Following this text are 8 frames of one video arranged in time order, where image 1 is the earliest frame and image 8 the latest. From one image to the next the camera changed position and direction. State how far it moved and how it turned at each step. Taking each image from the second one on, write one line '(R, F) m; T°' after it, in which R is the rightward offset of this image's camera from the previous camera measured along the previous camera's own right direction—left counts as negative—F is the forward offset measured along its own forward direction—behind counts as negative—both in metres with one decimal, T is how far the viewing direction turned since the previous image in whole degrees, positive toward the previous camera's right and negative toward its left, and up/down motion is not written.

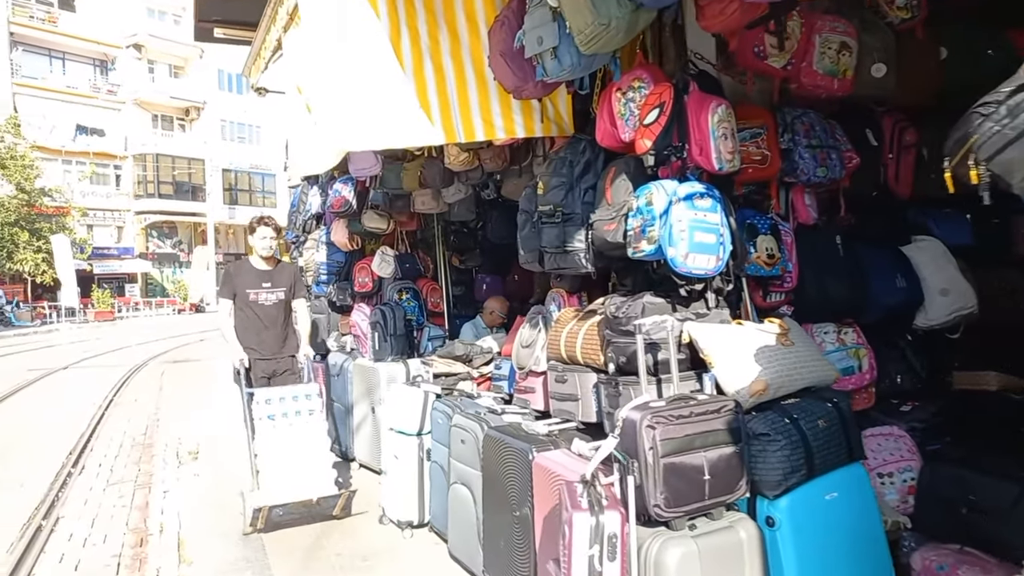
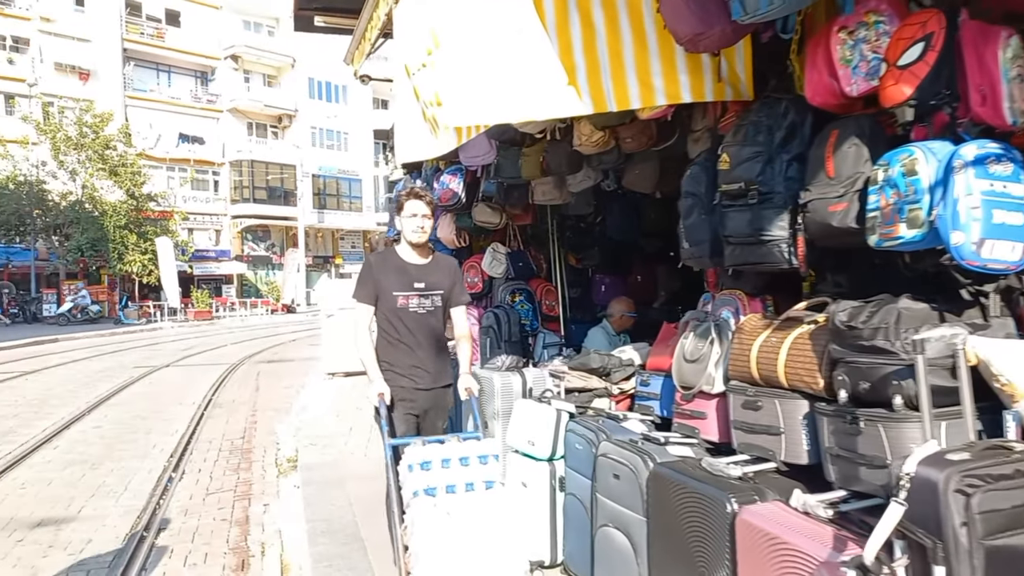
(-0.4, +0.7) m; -6°
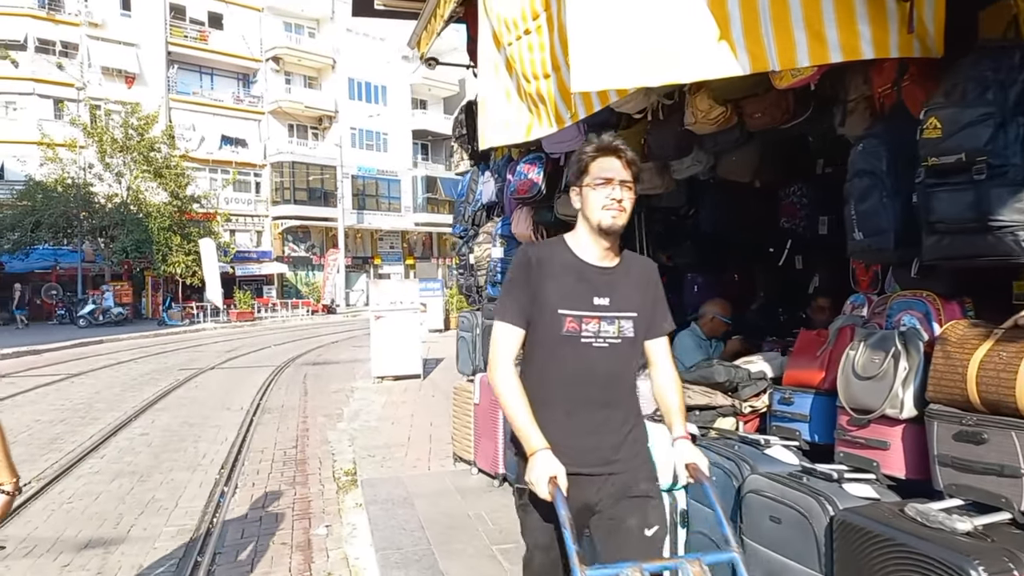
(-0.4, +0.5) m; -3°
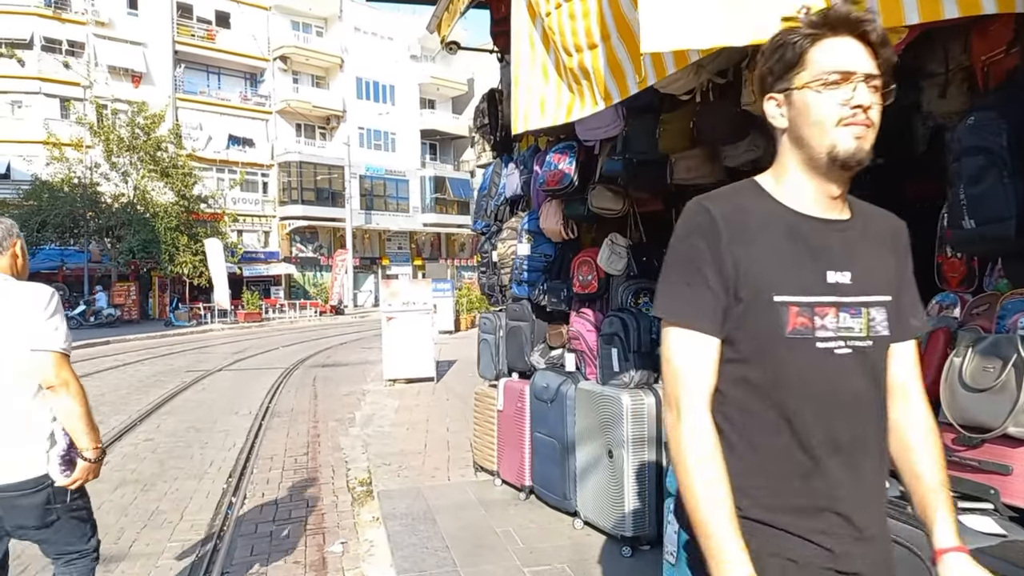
(-0.2, +0.4) m; 0°
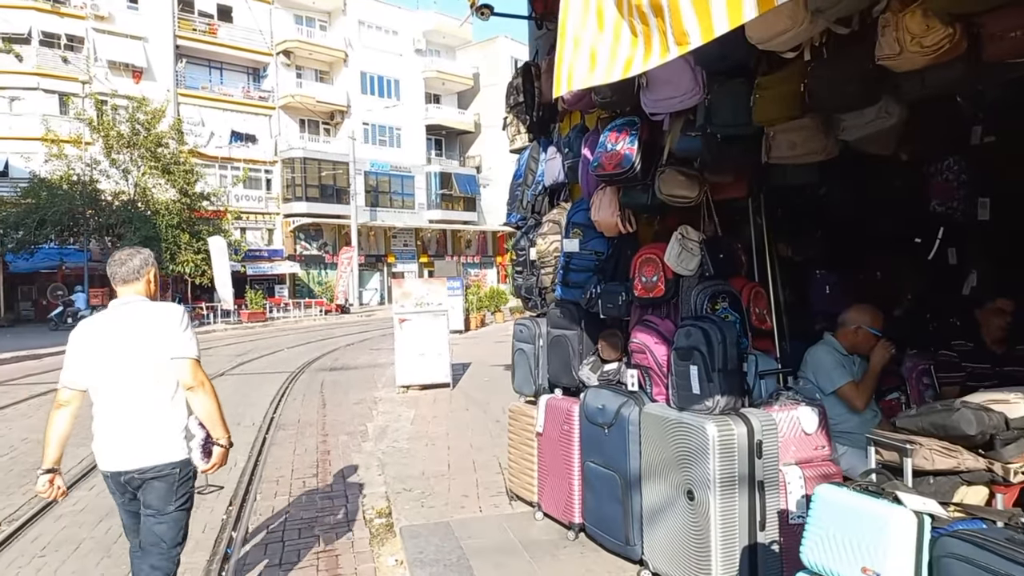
(-0.2, +0.7) m; 0°
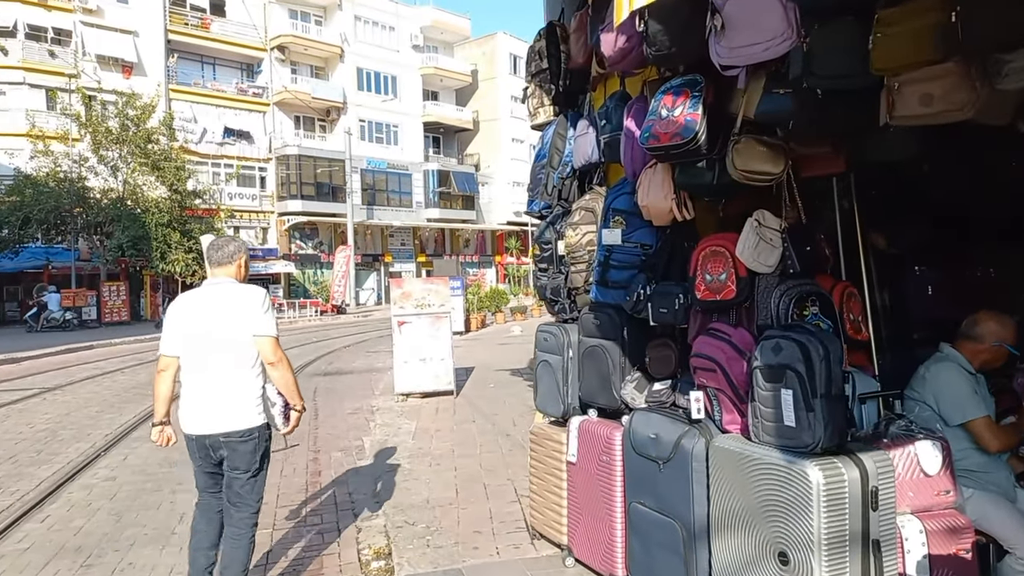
(-0.2, +0.8) m; 0°
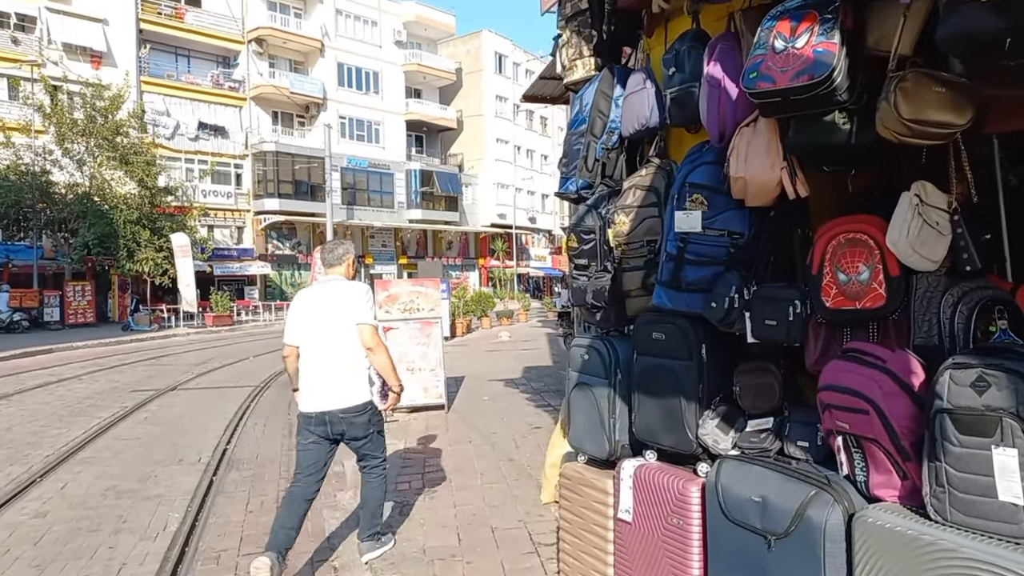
(-0.2, +0.9) m; +2°
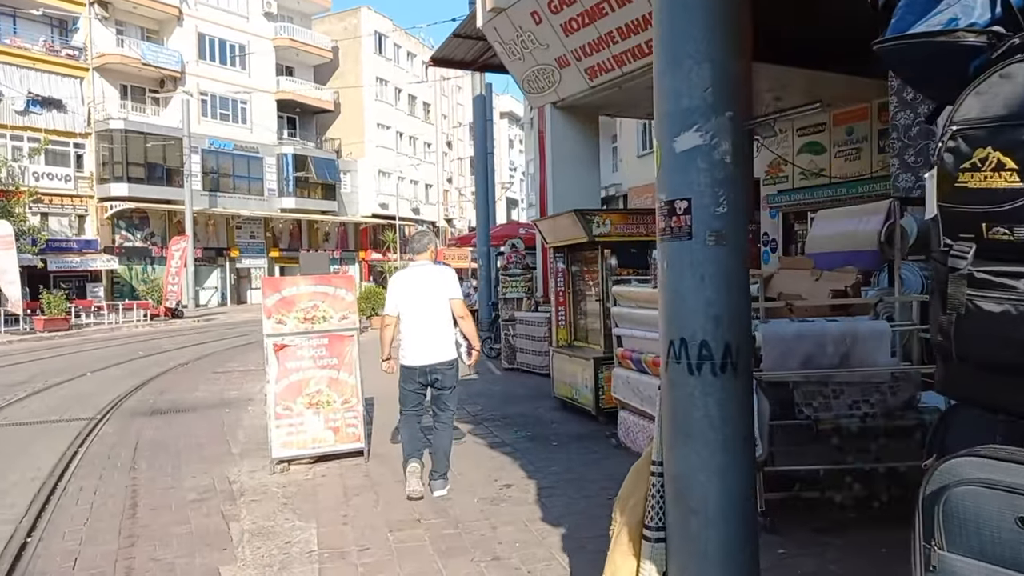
(-0.6, +2.3) m; +10°
